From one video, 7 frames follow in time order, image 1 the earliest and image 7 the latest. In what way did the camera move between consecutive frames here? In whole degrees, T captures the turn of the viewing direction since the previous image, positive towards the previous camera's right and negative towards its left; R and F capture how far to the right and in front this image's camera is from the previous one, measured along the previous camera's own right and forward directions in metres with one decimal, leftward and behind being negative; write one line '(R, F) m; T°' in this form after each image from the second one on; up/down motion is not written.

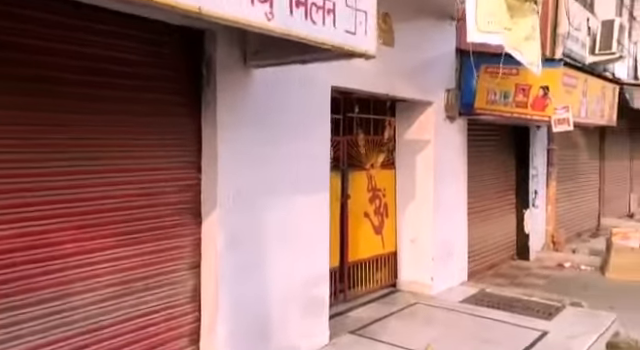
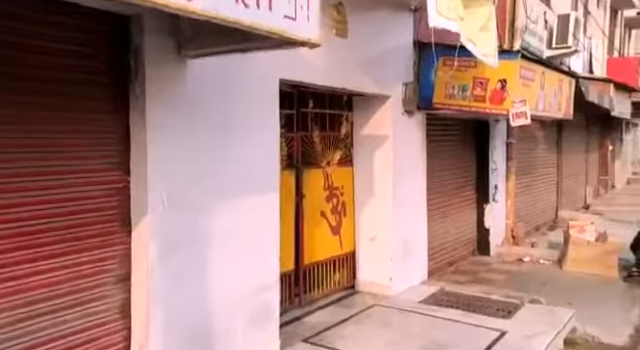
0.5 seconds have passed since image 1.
(+0.1, +0.3) m; +3°
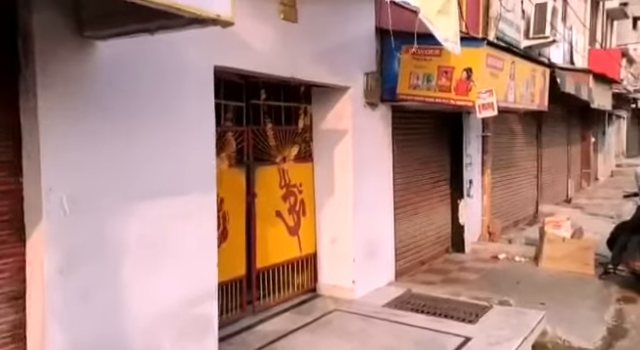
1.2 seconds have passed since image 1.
(+0.3, +0.4) m; +1°
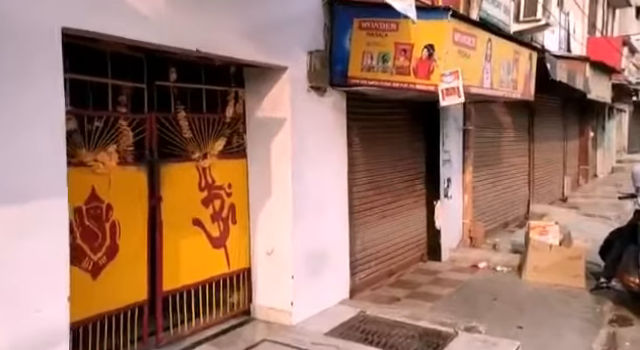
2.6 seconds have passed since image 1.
(+0.6, +1.1) m; 0°
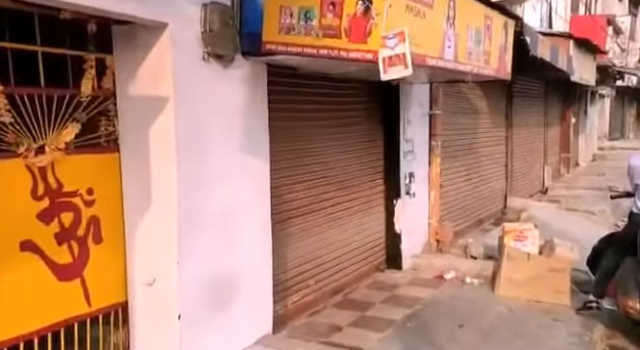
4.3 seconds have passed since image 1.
(+0.5, +1.5) m; +2°
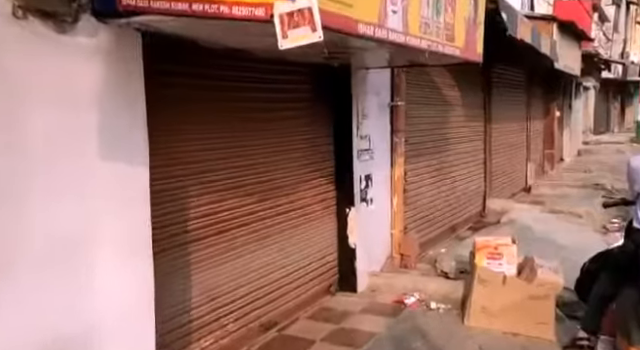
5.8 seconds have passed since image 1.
(+0.5, +1.3) m; +1°
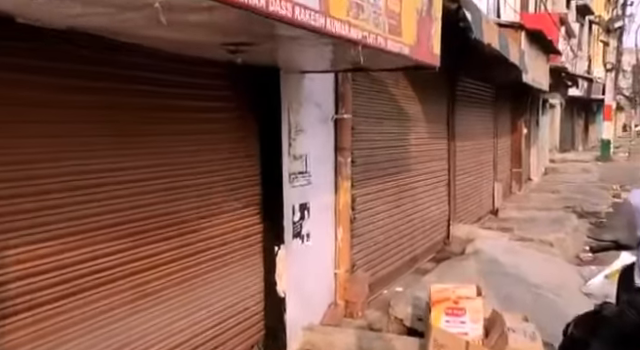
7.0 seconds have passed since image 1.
(+0.4, +1.3) m; +3°
